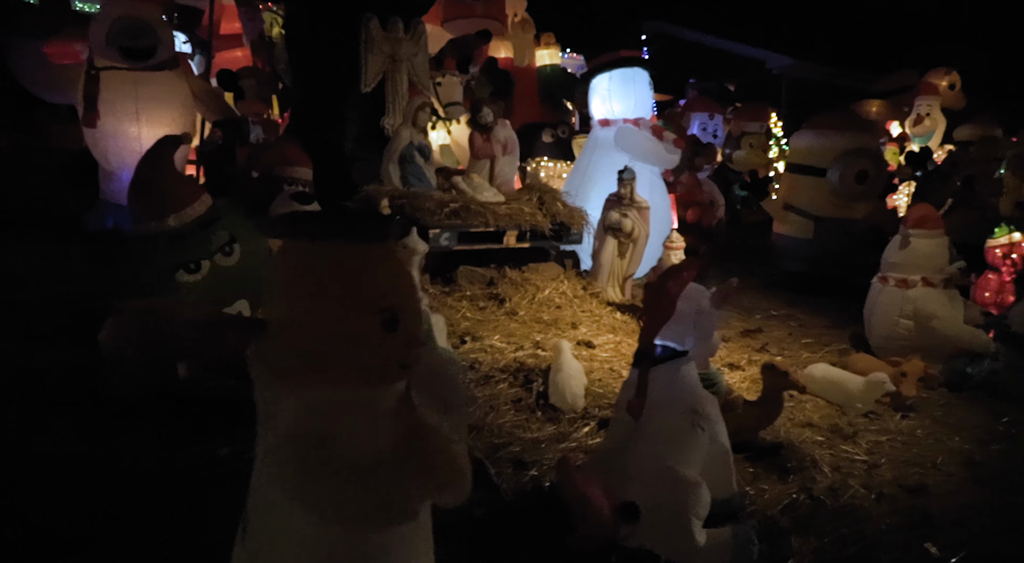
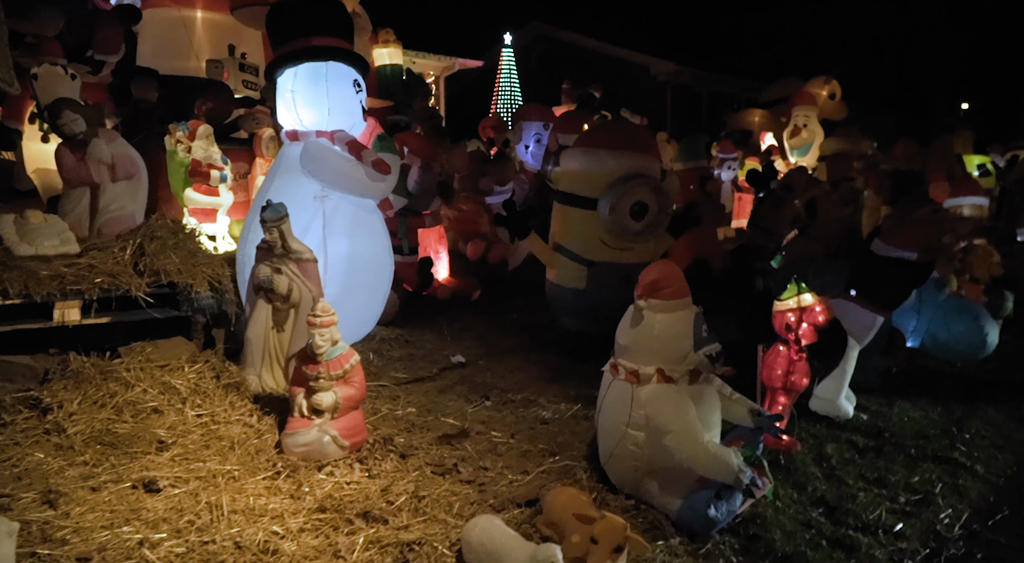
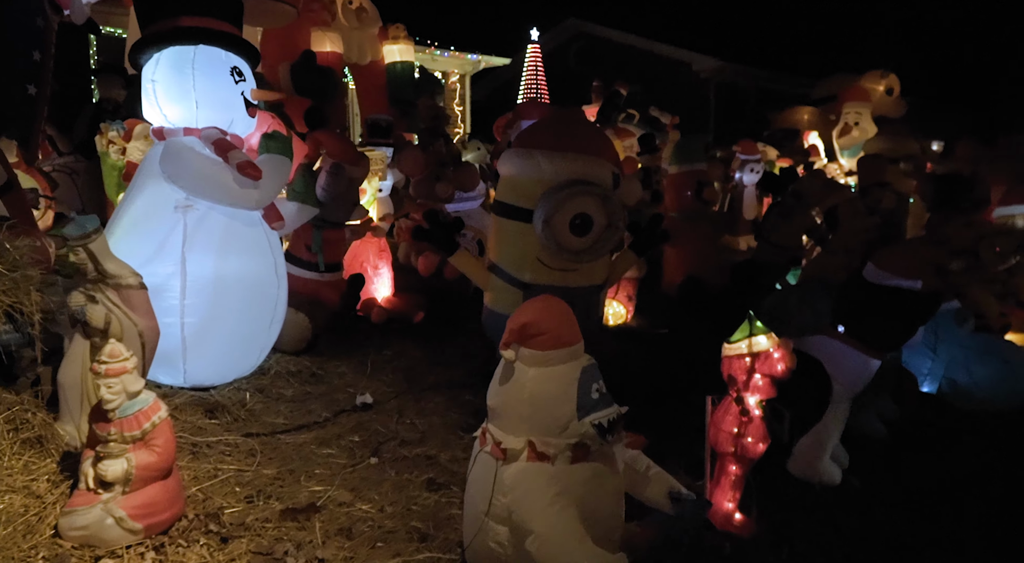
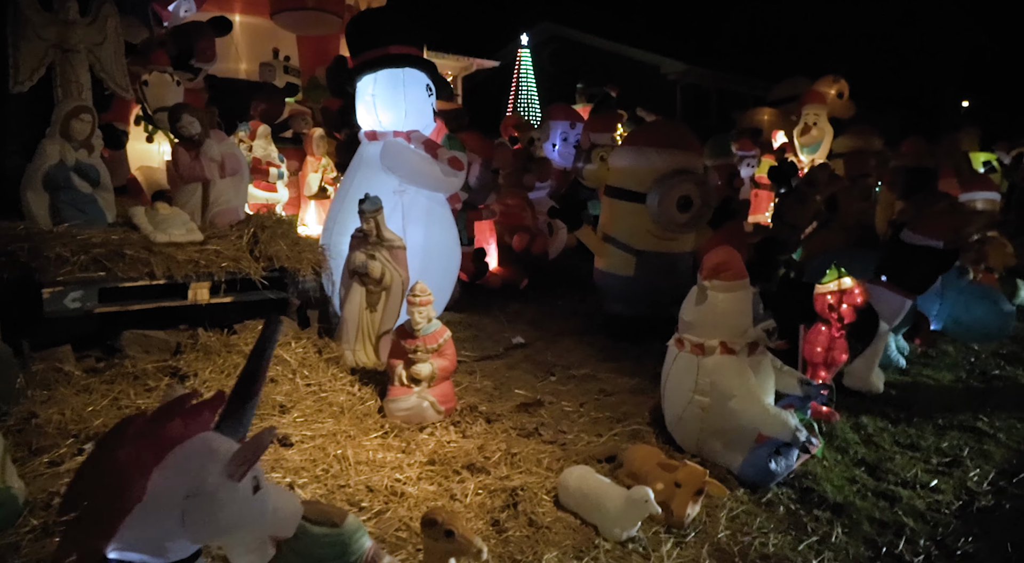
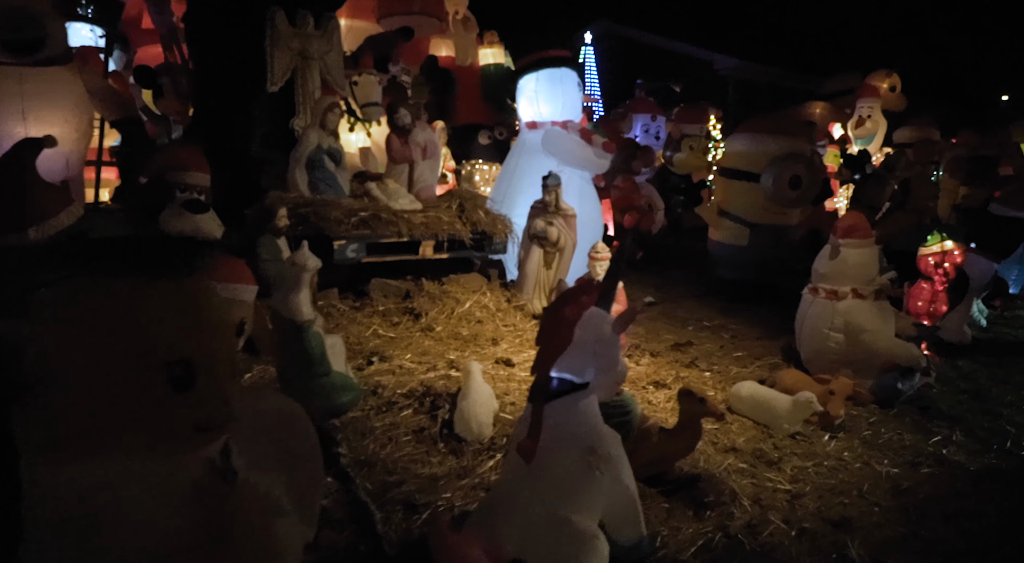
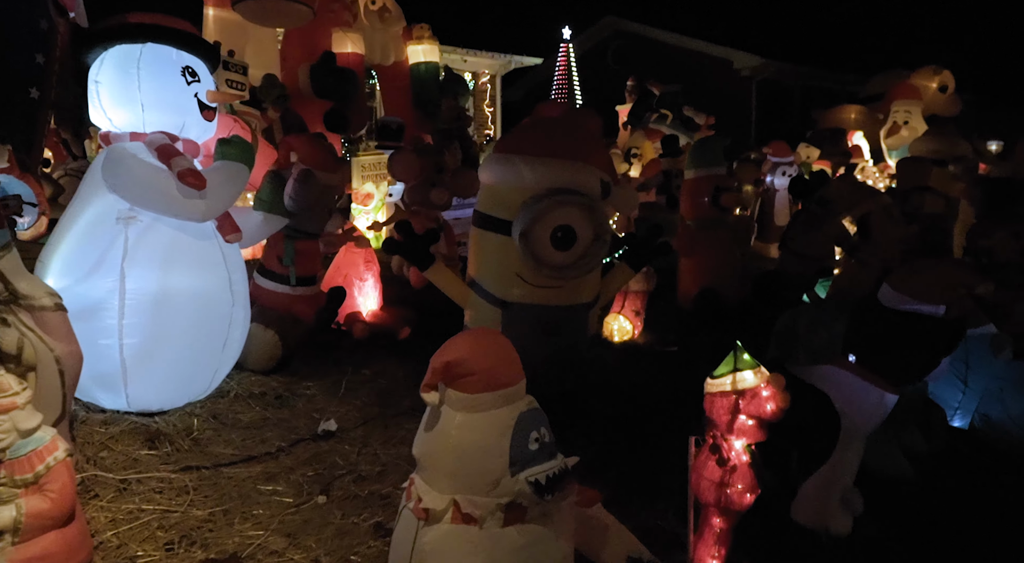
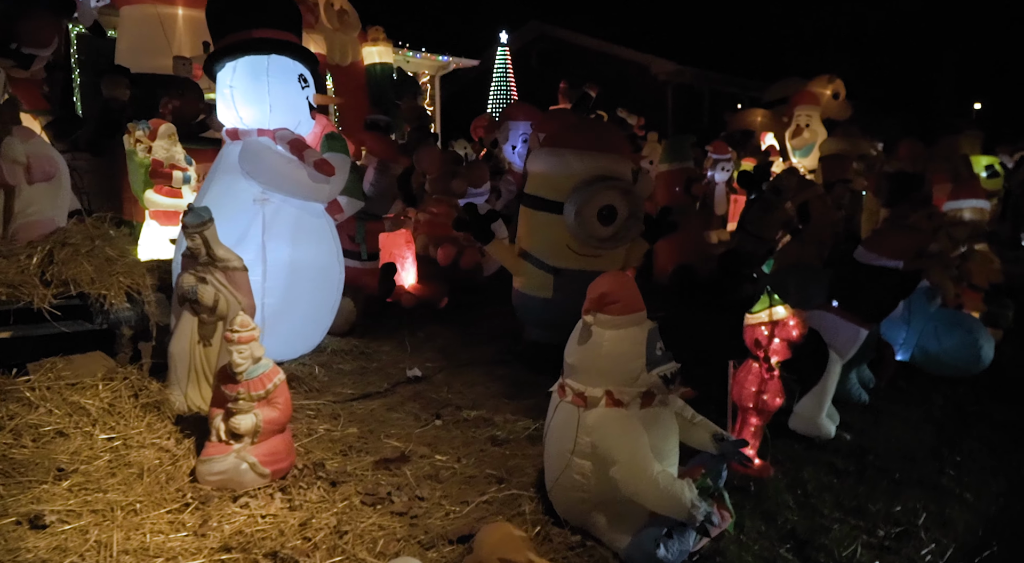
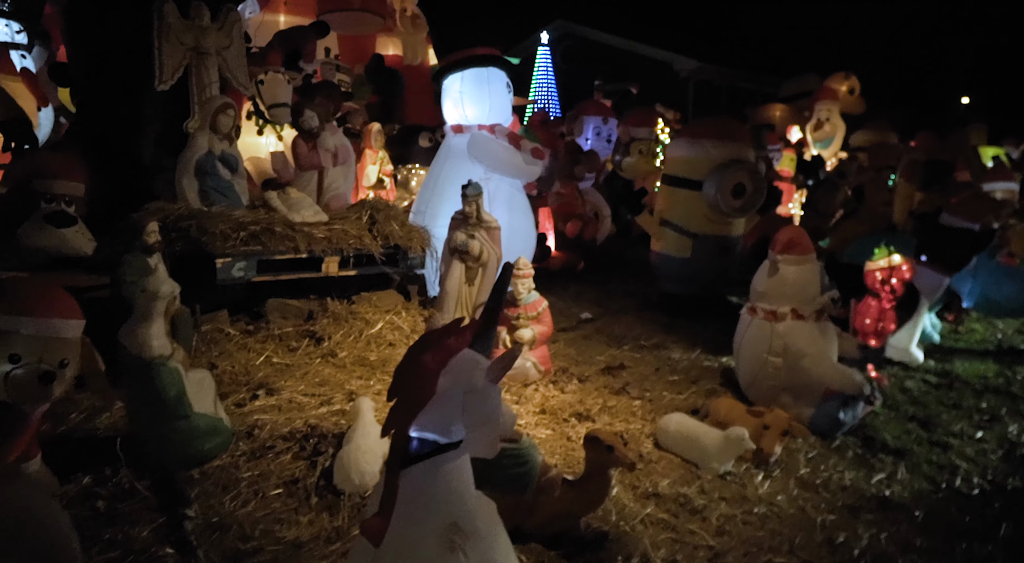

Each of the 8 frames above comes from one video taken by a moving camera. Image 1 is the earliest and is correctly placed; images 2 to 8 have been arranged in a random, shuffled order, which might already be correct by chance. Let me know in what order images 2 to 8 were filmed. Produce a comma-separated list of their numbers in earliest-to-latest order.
5, 8, 4, 2, 7, 3, 6
